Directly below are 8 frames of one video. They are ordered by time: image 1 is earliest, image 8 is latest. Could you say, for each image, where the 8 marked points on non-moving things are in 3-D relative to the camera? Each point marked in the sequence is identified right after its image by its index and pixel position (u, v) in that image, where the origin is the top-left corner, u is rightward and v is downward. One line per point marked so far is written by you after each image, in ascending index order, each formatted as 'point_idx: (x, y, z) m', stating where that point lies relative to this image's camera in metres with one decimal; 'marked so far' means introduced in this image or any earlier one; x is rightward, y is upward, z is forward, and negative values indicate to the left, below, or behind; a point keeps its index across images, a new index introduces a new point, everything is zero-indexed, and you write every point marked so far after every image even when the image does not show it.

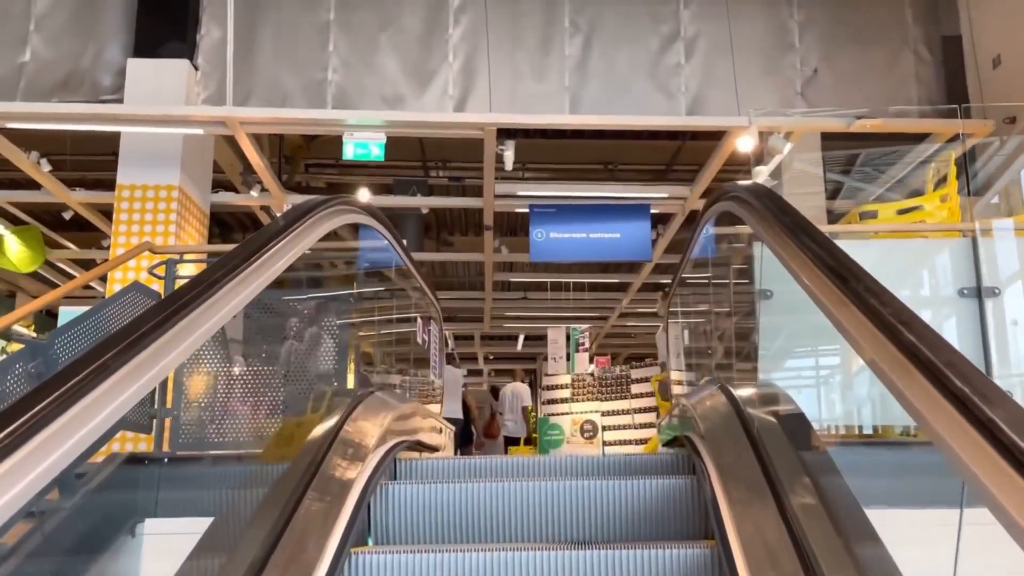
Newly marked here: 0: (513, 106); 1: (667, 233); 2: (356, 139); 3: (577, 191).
0: (0.0, +1.3, +6.2) m
1: (+1.4, +0.5, +7.7) m
2: (-1.1, +1.0, +6.0) m
3: (+0.5, +0.8, +6.8) m
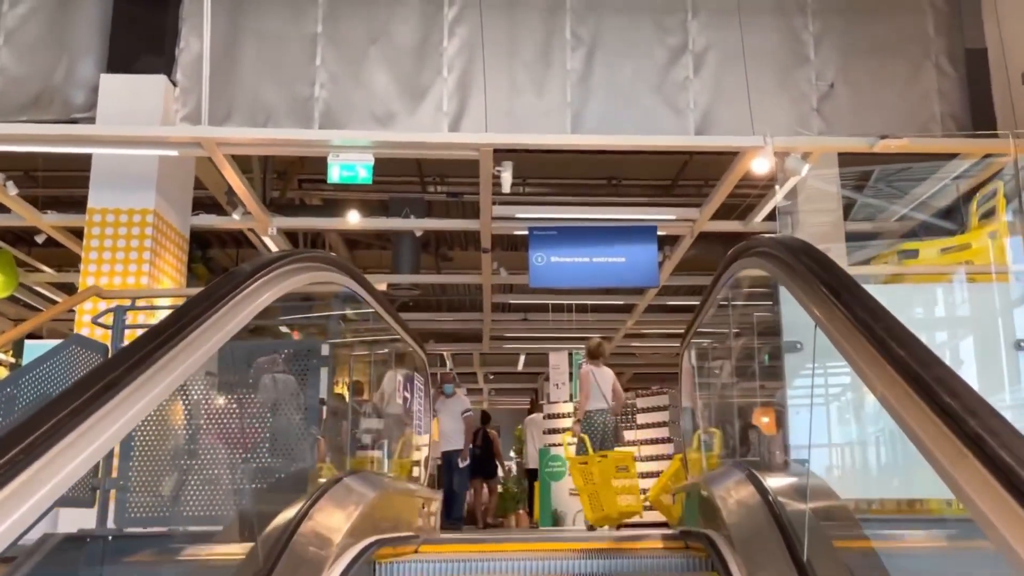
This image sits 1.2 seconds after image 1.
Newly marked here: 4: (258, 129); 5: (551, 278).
0: (0.0, +1.1, +5.8) m
1: (+1.4, +0.3, +7.3) m
2: (-1.2, +0.8, +5.6) m
3: (+0.5, +0.6, +6.4) m
4: (-1.6, +1.0, +5.4) m
5: (+0.3, +0.1, +6.5) m
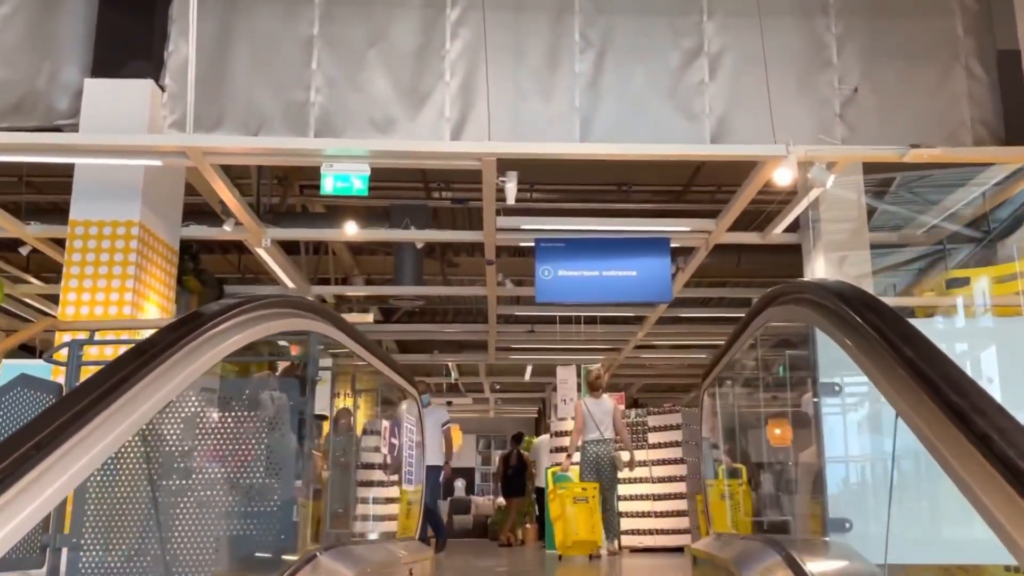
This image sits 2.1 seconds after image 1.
0: (0.0, +1.0, +5.5) m
1: (+1.4, +0.1, +7.0) m
2: (-1.1, +0.7, +5.3) m
3: (+0.5, +0.4, +6.1) m
4: (-1.6, +0.9, +5.1) m
5: (+0.3, 0.0, +6.2) m
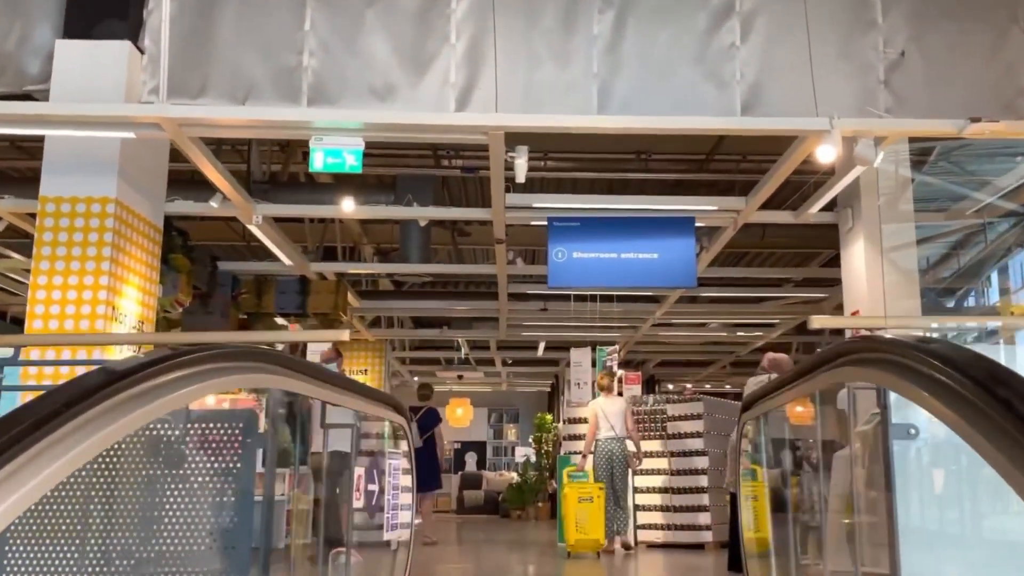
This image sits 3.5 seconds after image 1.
0: (+0.1, +1.1, +5.0) m
1: (+1.5, +0.3, +6.5) m
2: (-1.1, +0.8, +4.8) m
3: (+0.6, +0.6, +5.6) m
4: (-1.5, +0.9, +4.6) m
5: (+0.4, +0.1, +5.7) m
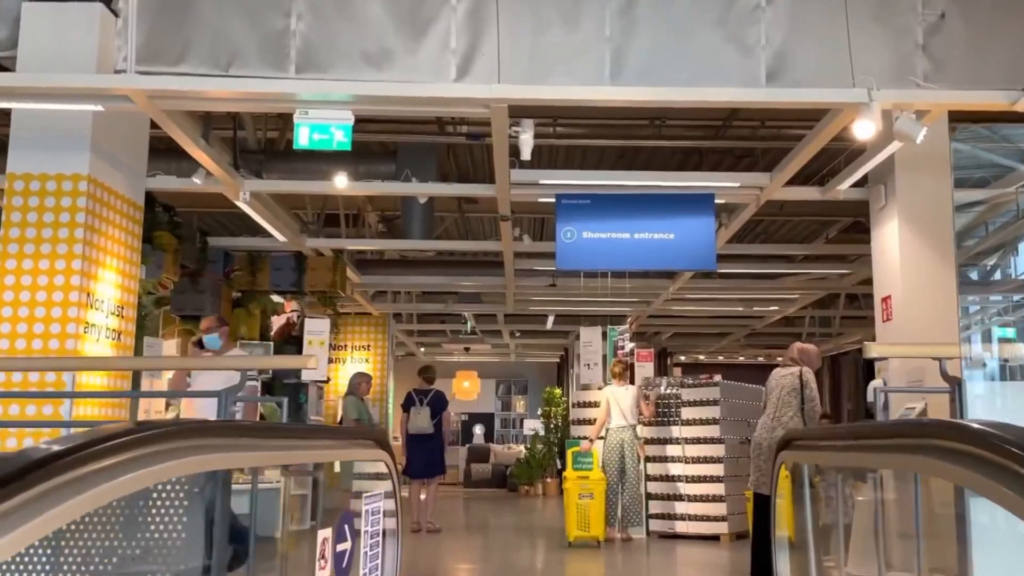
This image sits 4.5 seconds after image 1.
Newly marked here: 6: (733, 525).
0: (+0.1, +1.2, +4.5) m
1: (+1.5, +0.4, +6.1) m
2: (-1.0, +0.9, +4.4) m
3: (+0.6, +0.7, +5.2) m
4: (-1.5, +1.0, +4.2) m
5: (+0.4, +0.2, +5.3) m
6: (+1.7, -1.8, +6.4) m
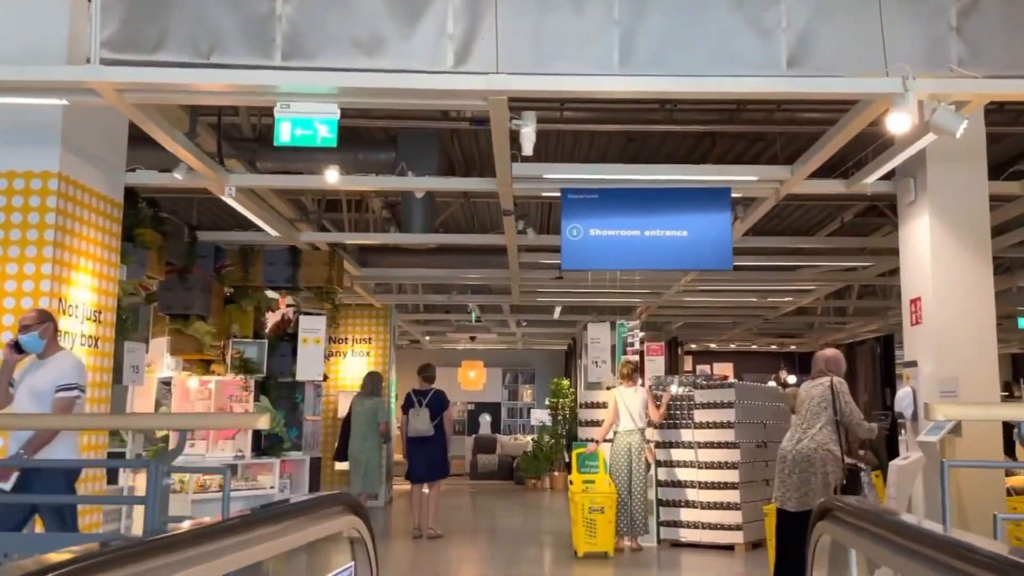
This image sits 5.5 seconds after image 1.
0: (+0.1, +1.1, +4.2) m
1: (+1.6, +0.4, +5.7) m
2: (-1.0, +0.9, +4.1) m
3: (+0.6, +0.7, +4.8) m
4: (-1.5, +1.0, +3.9) m
5: (+0.5, +0.2, +5.0) m
6: (+1.7, -1.8, +6.1) m
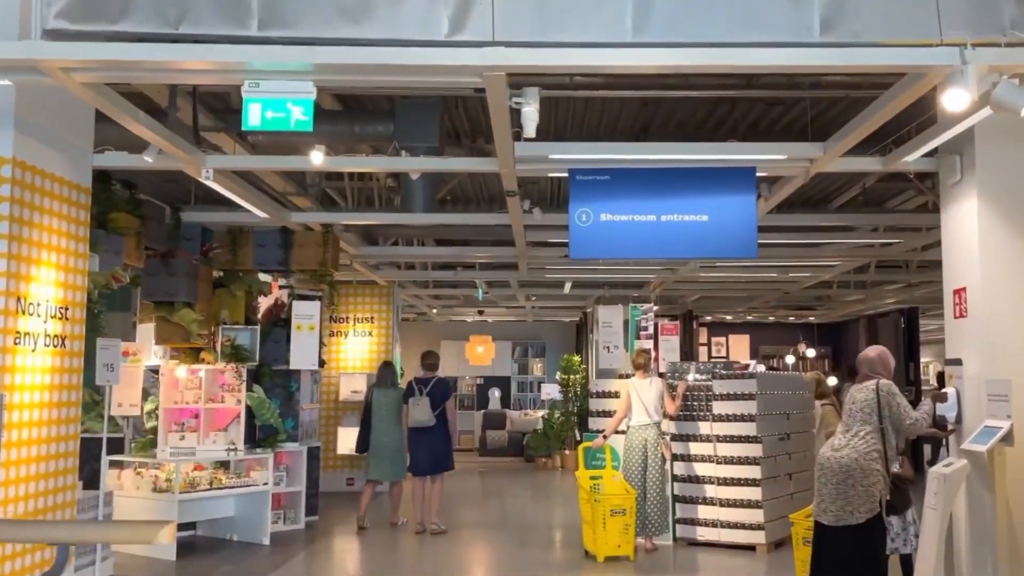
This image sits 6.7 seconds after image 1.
0: (+0.1, +1.2, +3.7) m
1: (+1.6, +0.5, +5.2) m
2: (-1.0, +0.9, +3.7) m
3: (+0.7, +0.7, +4.4) m
4: (-1.5, +1.0, +3.4) m
5: (+0.5, +0.2, +4.6) m
6: (+1.7, -1.6, +5.7) m
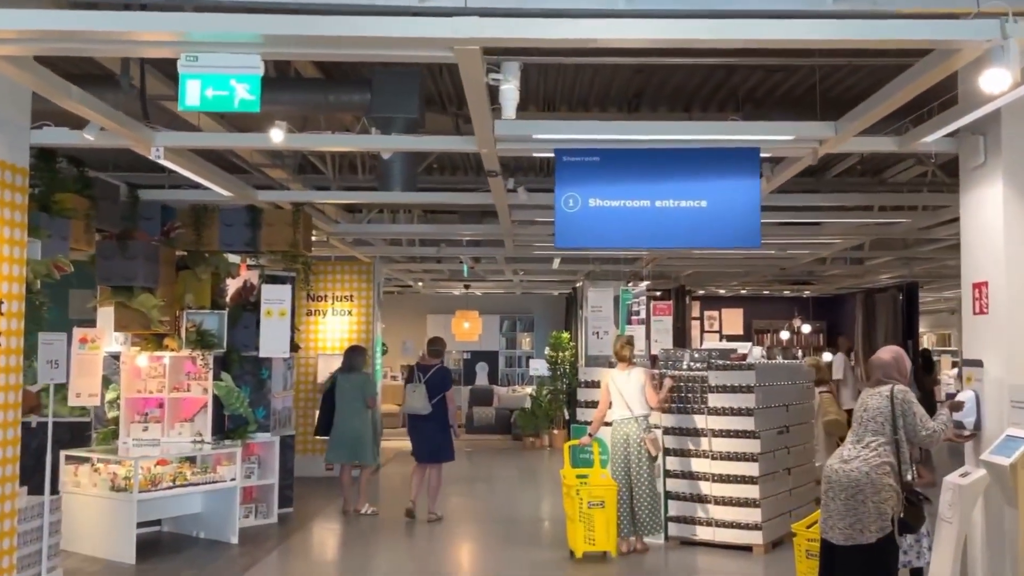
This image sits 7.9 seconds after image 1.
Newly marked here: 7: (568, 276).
0: (0.0, +1.2, +3.3) m
1: (+1.5, +0.6, +4.9) m
2: (-1.1, +0.9, +3.2) m
3: (+0.6, +0.7, +4.0) m
4: (-1.6, +1.0, +3.0) m
5: (+0.4, +0.3, +4.2) m
6: (+1.6, -1.5, +5.4) m
7: (+0.8, +0.2, +12.0) m
